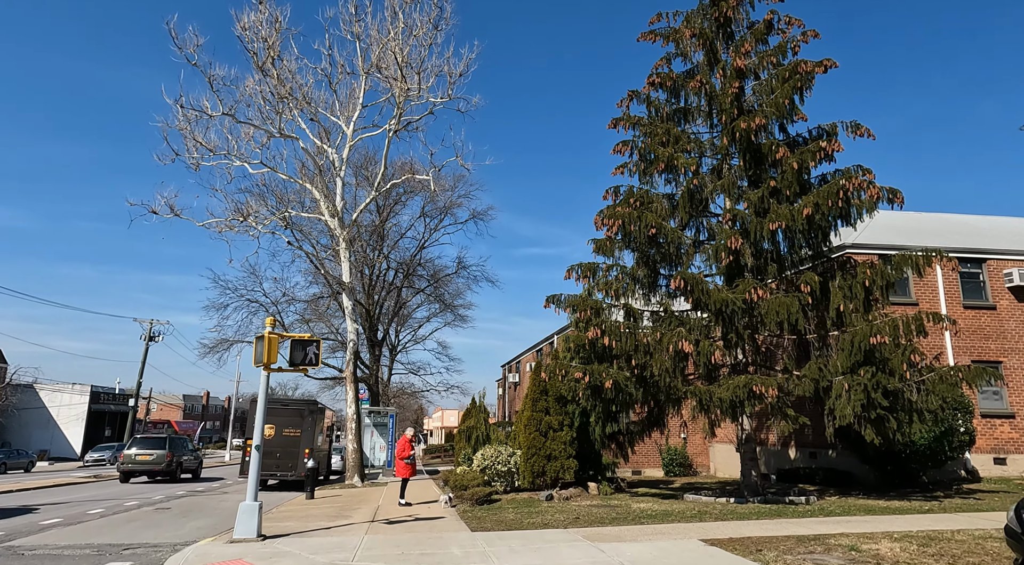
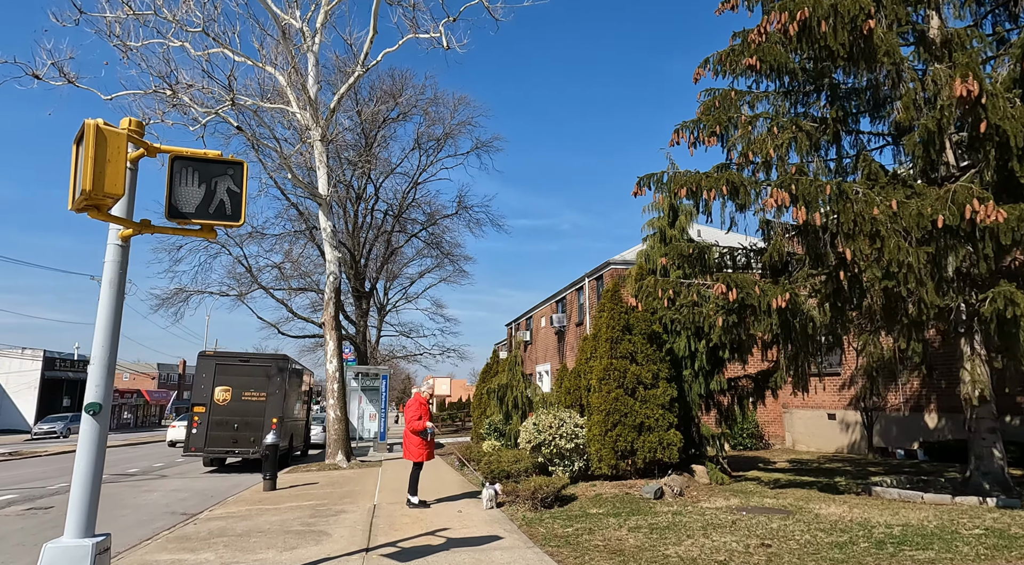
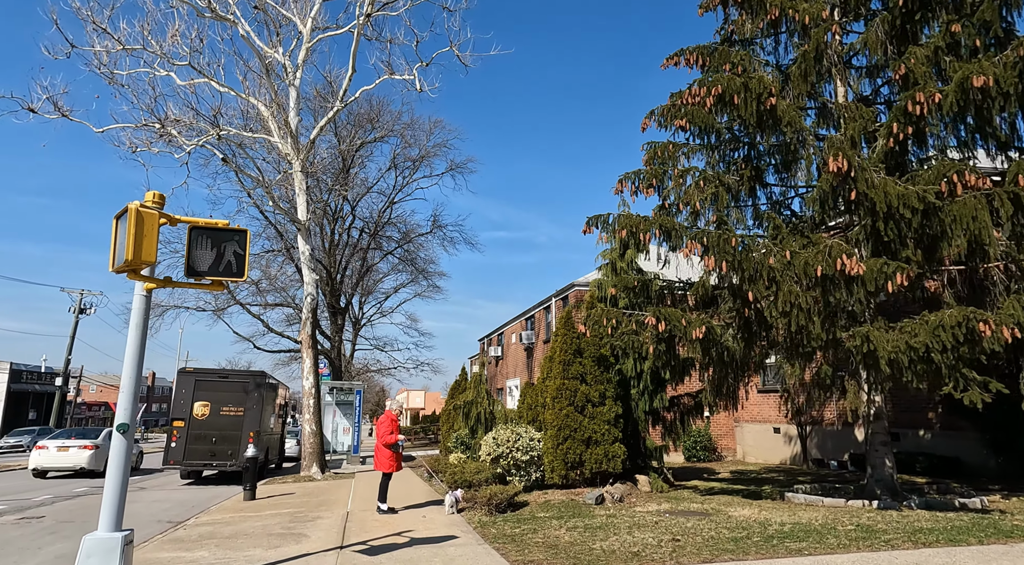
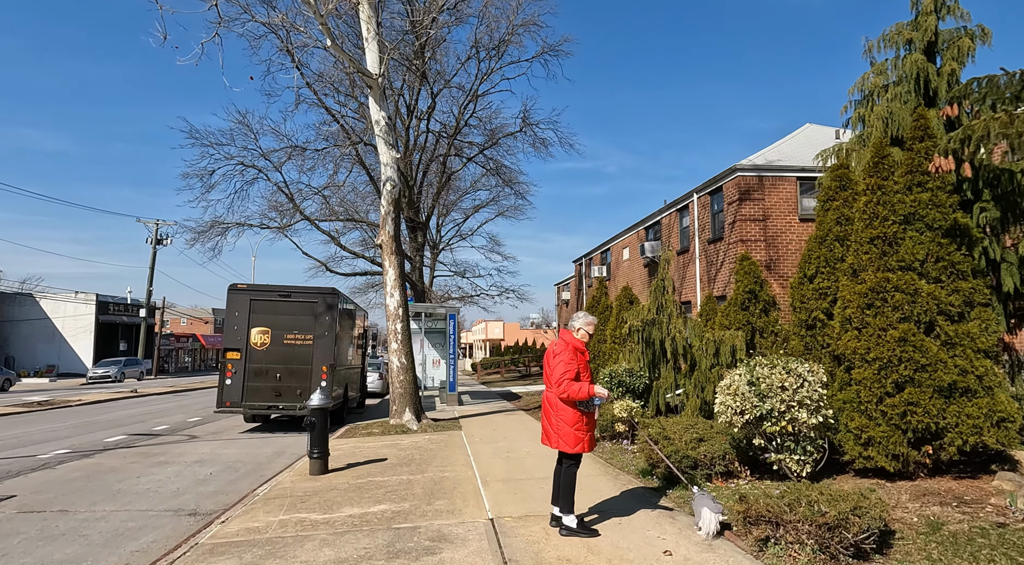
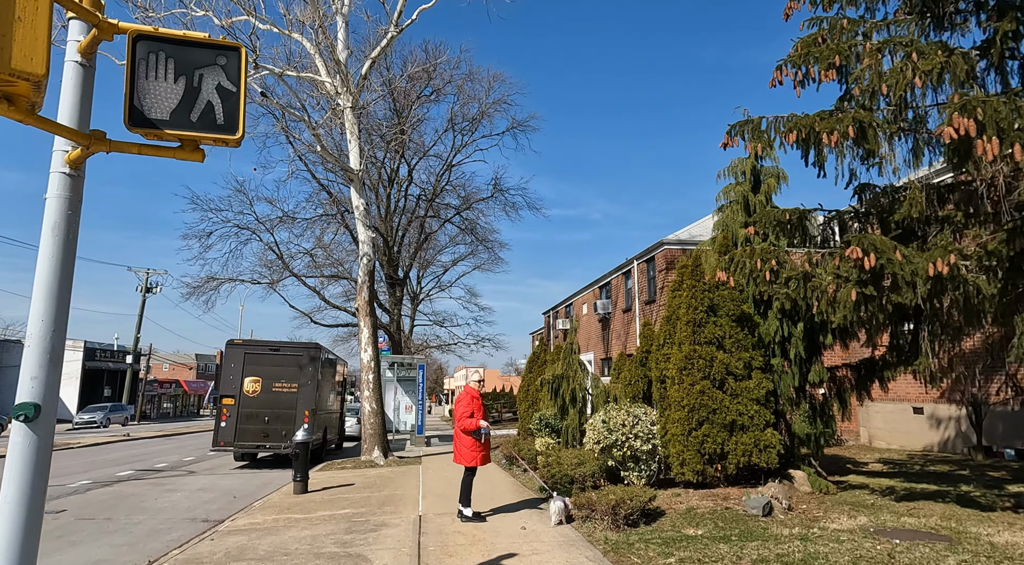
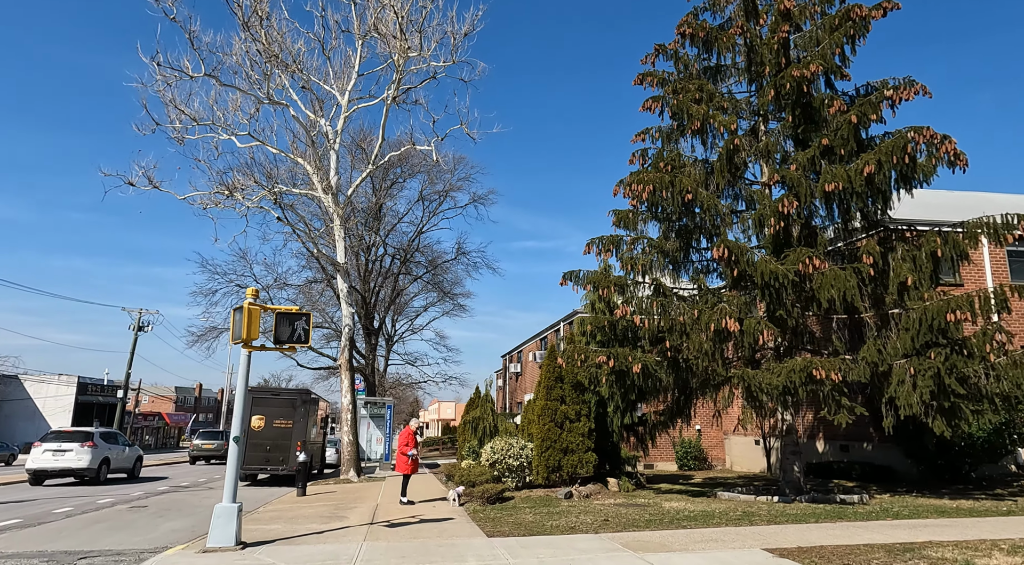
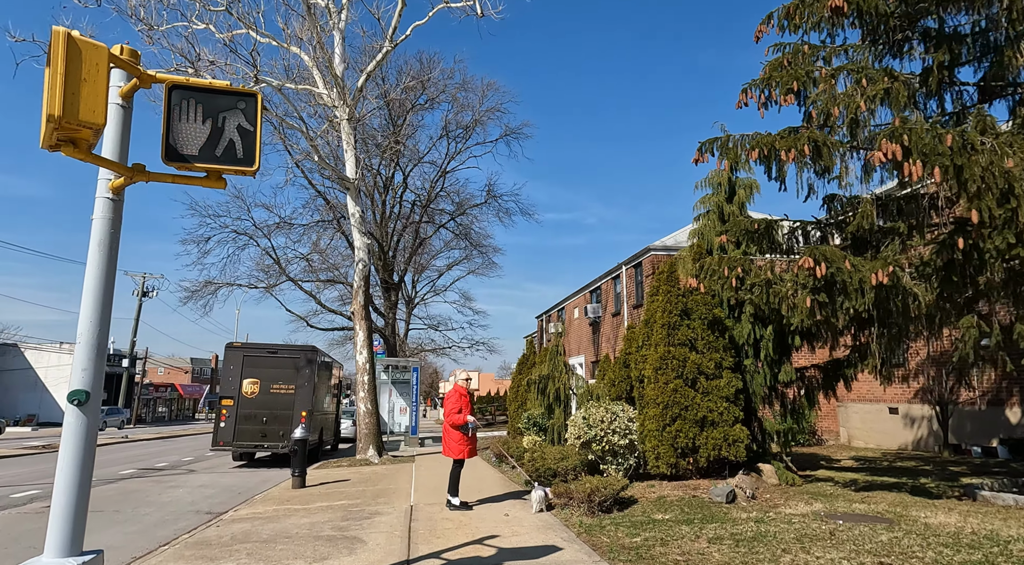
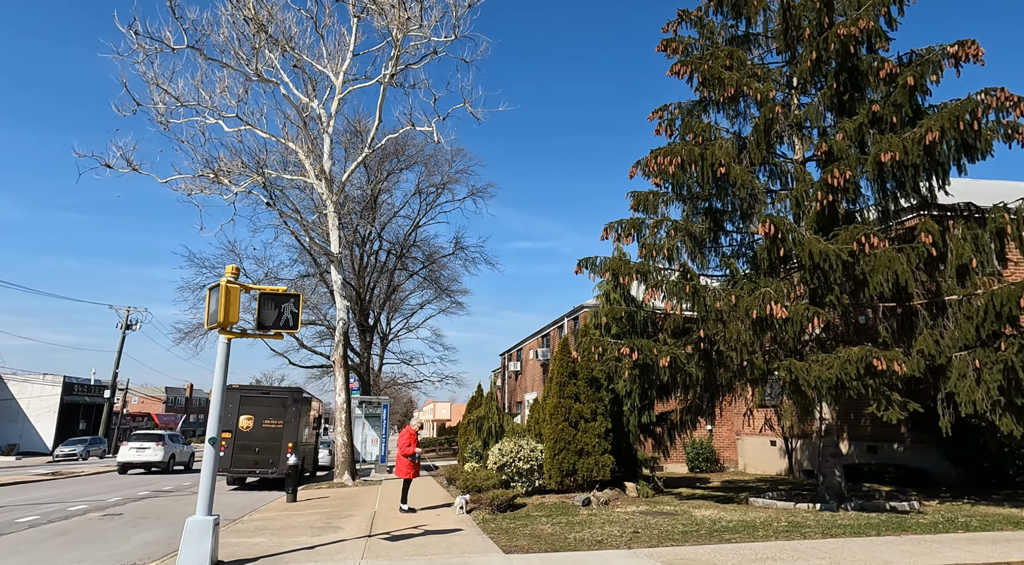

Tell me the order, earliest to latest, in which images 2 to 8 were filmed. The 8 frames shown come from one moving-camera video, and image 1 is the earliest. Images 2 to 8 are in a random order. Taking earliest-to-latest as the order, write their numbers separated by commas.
6, 8, 3, 2, 7, 5, 4
